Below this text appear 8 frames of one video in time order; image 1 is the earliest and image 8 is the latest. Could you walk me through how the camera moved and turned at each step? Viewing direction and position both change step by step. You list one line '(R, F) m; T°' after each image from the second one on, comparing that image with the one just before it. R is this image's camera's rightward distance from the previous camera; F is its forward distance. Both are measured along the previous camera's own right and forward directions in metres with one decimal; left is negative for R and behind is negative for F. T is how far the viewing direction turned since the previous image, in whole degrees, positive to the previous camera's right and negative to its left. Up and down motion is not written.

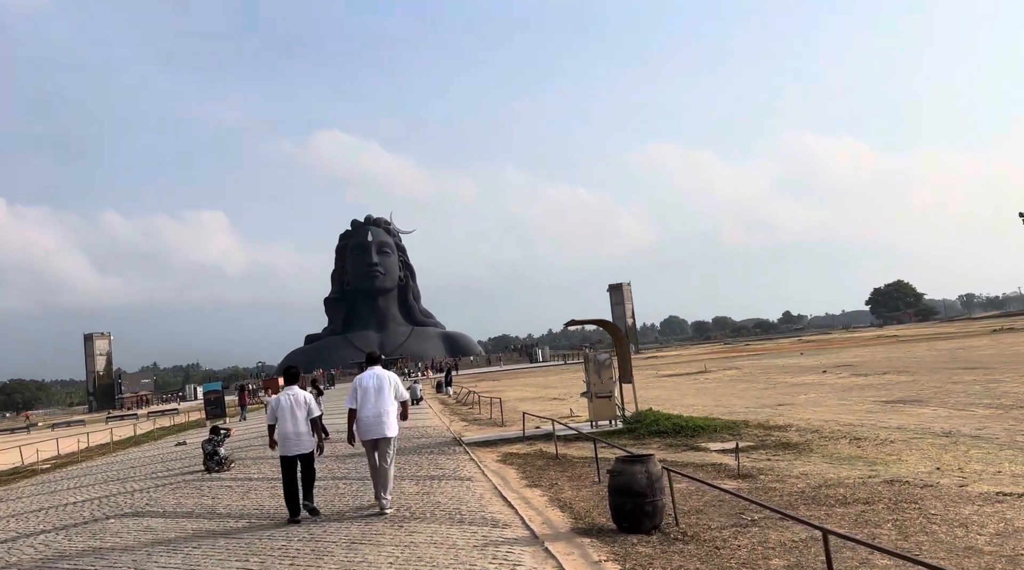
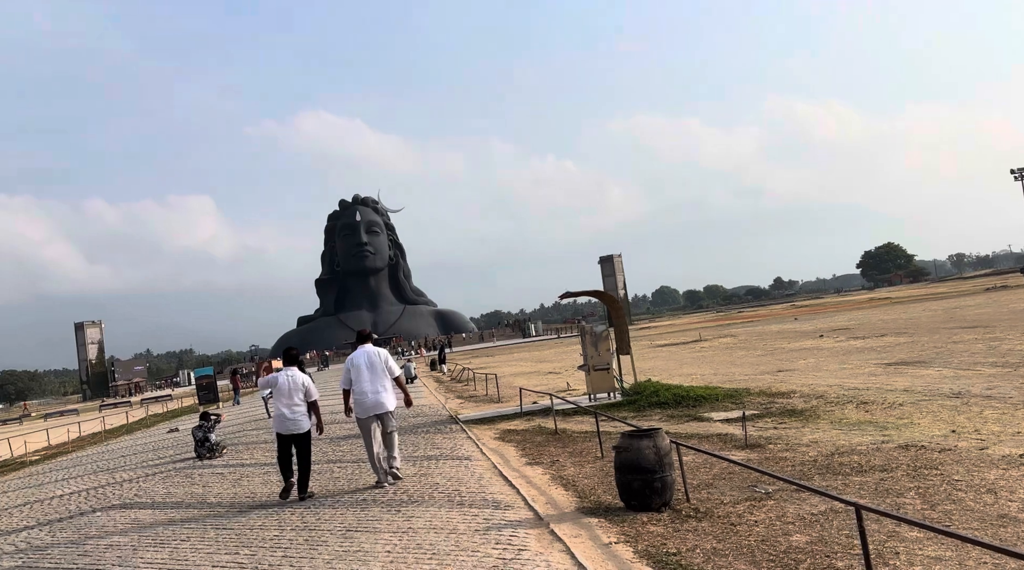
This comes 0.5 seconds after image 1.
(0.0, +0.4) m; +1°
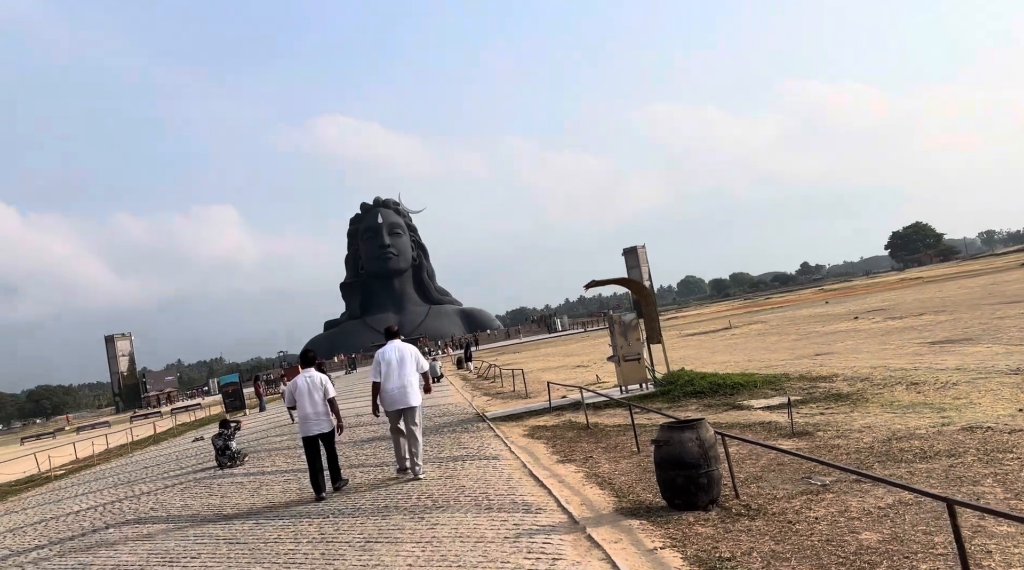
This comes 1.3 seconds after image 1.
(0.0, +0.5) m; -2°
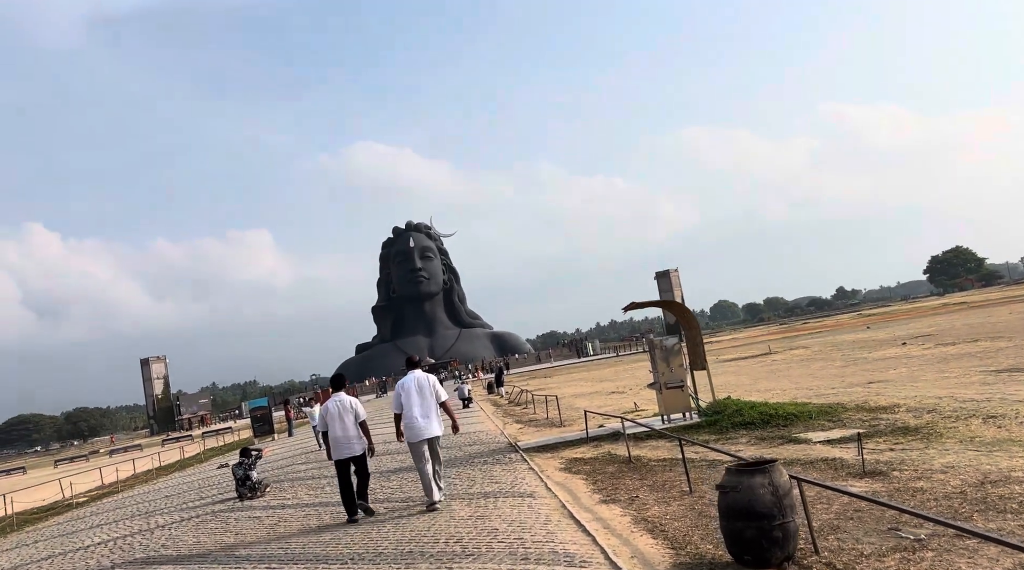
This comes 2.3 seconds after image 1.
(-0.1, +0.7) m; -2°
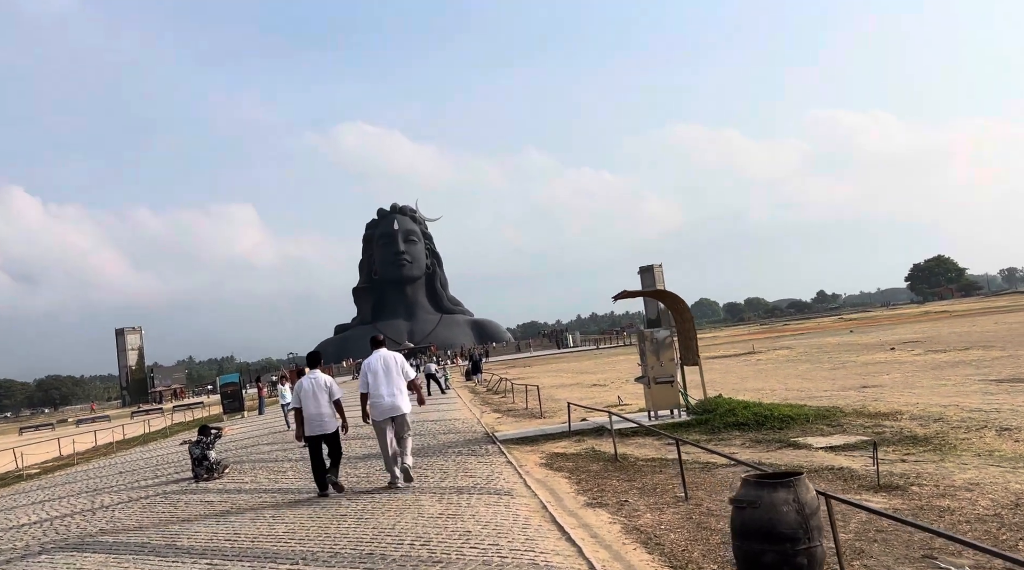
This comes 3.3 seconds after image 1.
(0.0, +0.8) m; +1°
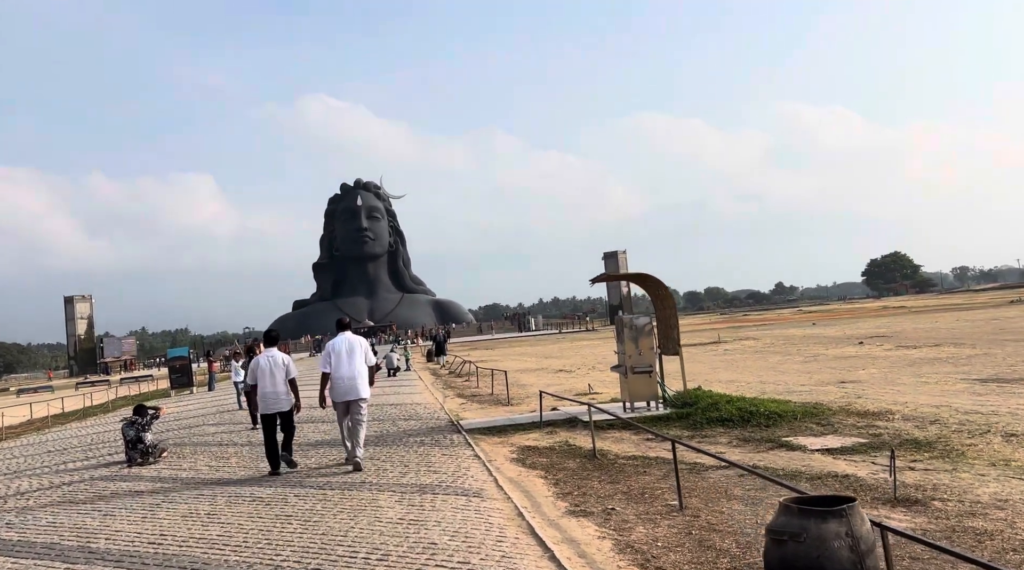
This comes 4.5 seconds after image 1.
(-0.1, +0.9) m; +3°
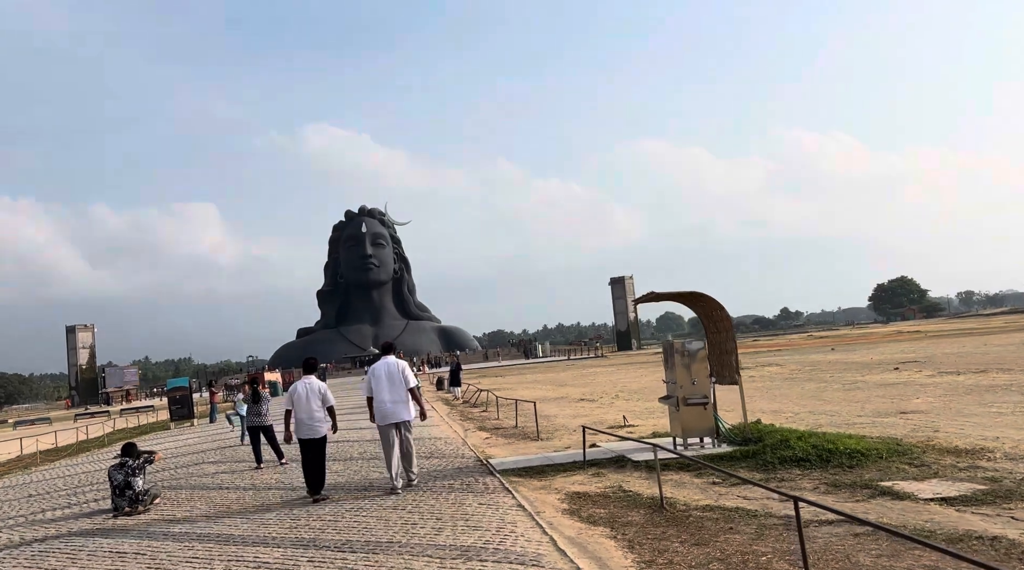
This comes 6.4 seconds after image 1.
(-0.4, +1.2) m; 0°
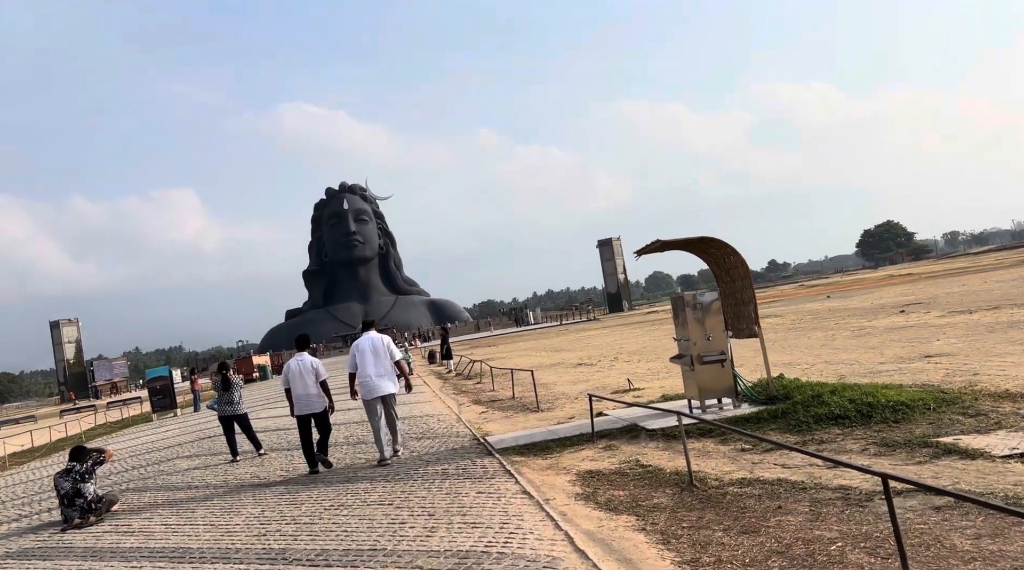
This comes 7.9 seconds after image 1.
(0.0, +1.1) m; +1°
